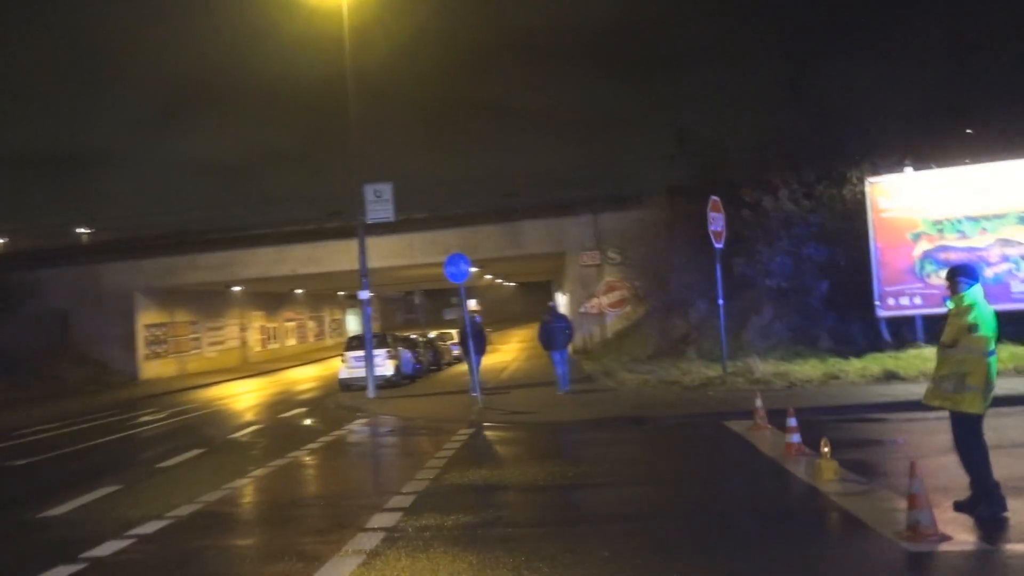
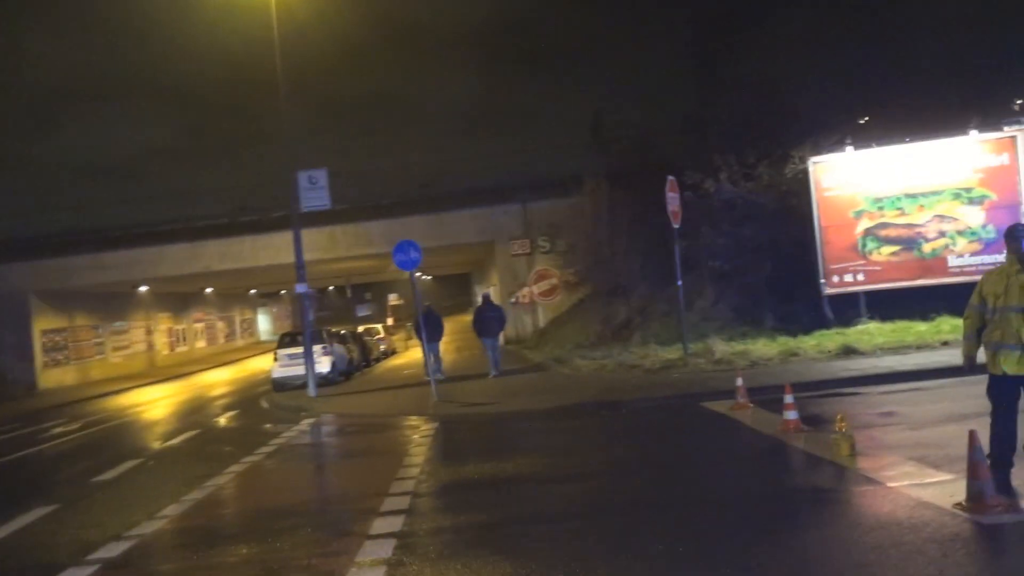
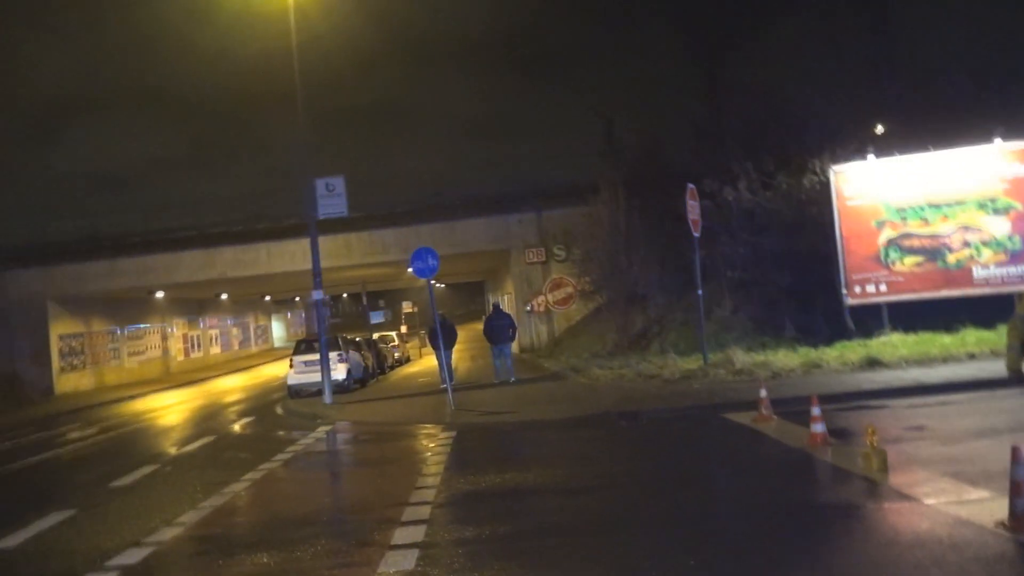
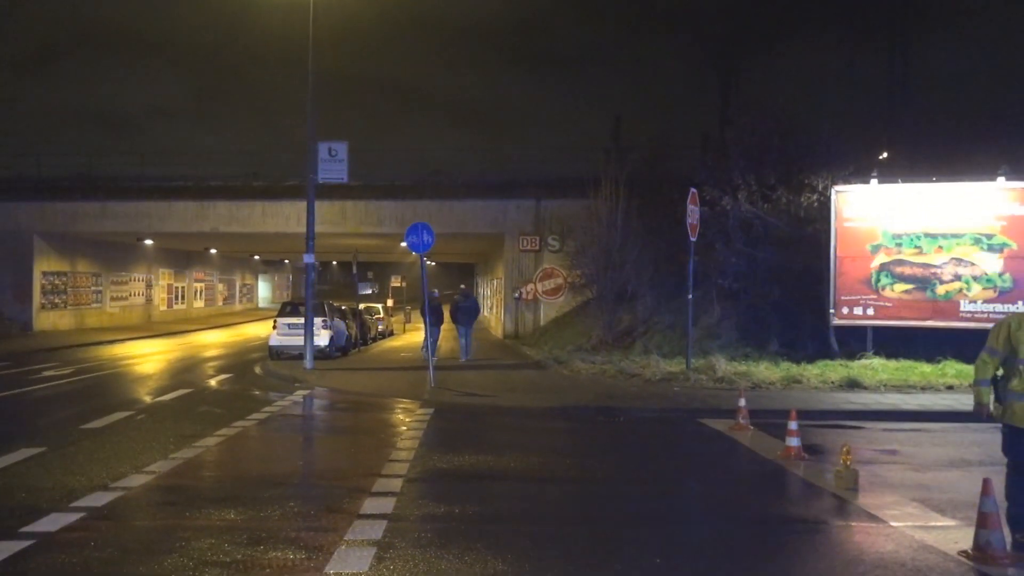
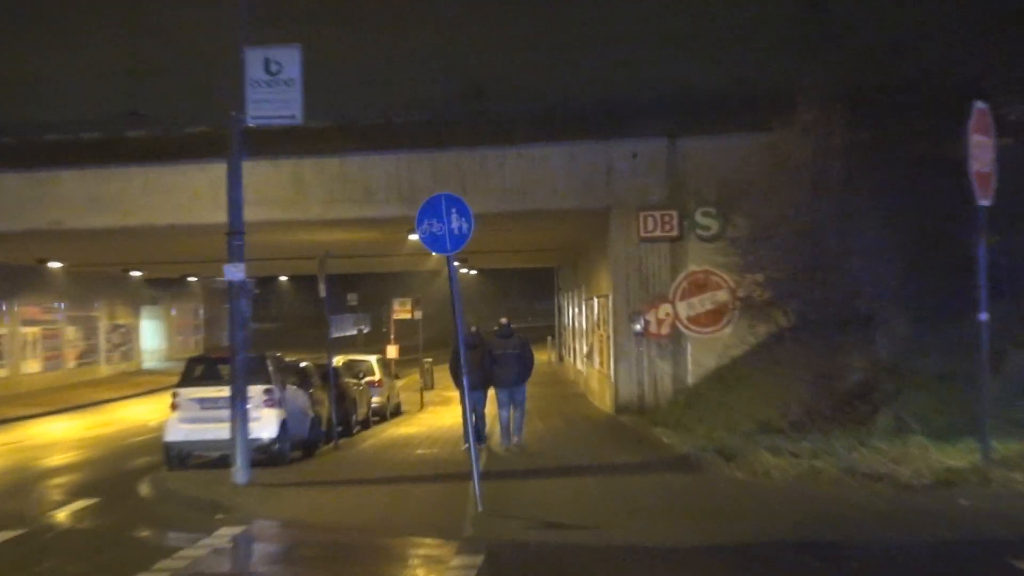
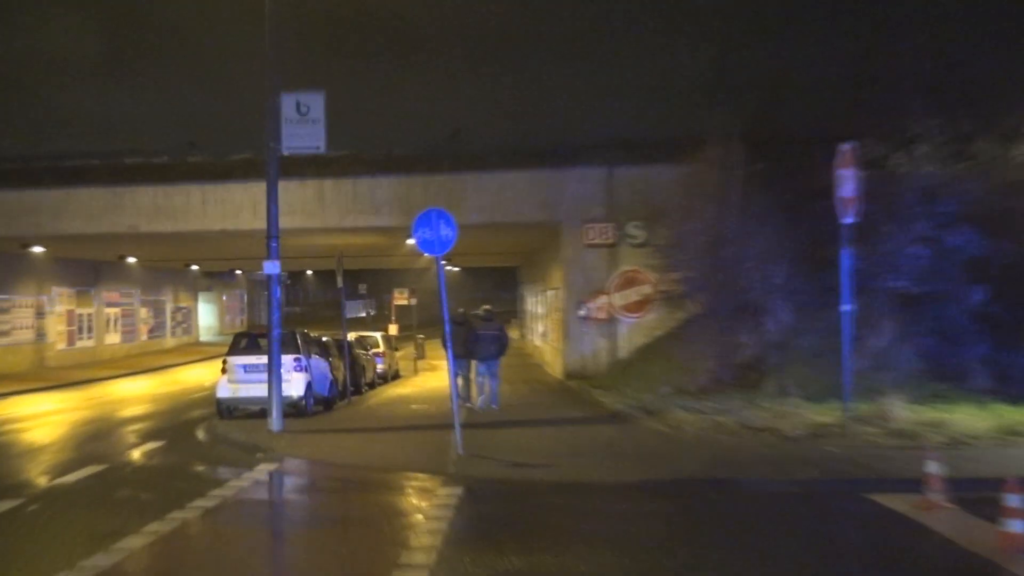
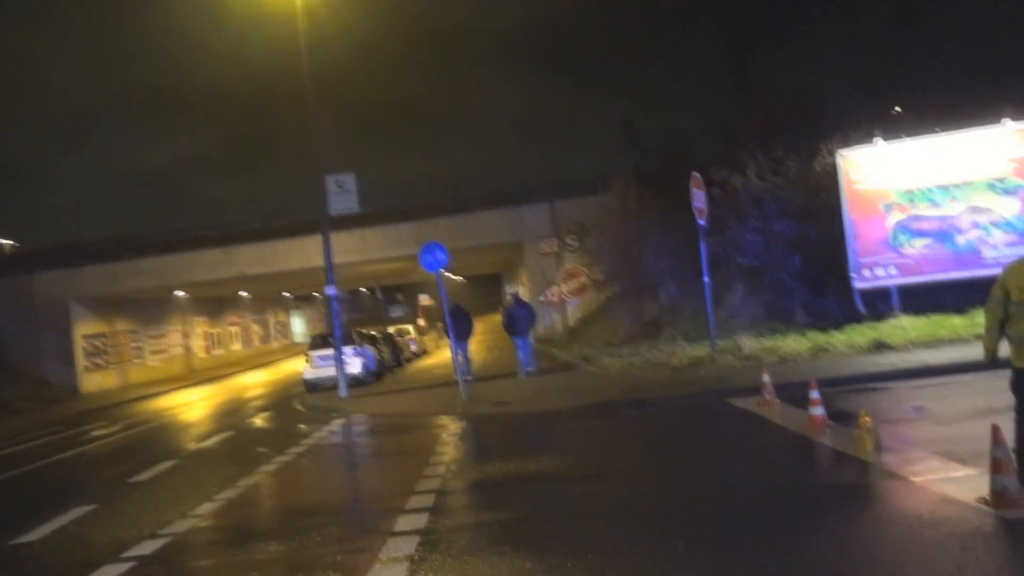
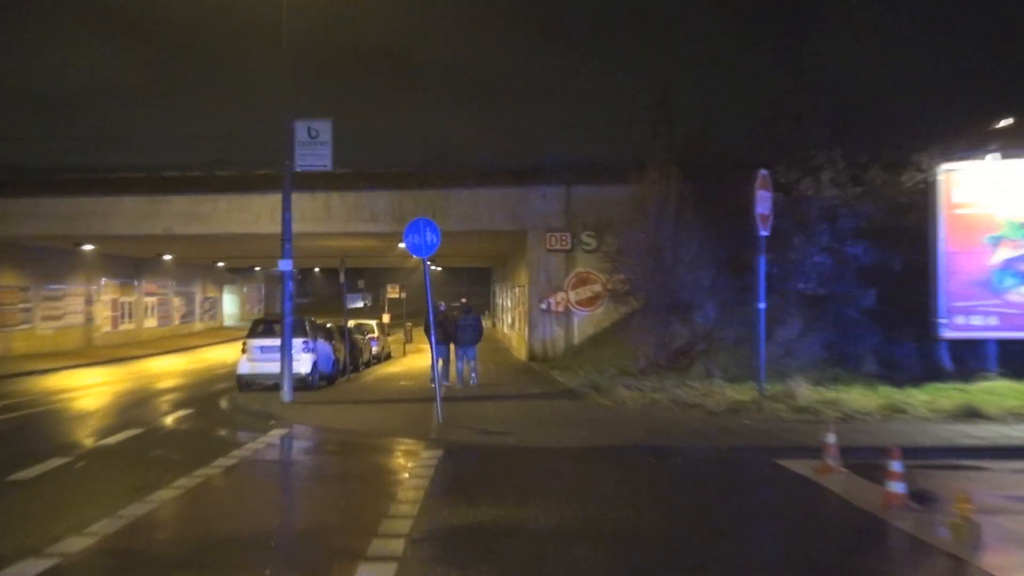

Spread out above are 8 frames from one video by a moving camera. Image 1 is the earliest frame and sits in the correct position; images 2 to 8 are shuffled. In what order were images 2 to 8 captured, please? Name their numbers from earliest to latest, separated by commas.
7, 2, 3, 4, 8, 6, 5
